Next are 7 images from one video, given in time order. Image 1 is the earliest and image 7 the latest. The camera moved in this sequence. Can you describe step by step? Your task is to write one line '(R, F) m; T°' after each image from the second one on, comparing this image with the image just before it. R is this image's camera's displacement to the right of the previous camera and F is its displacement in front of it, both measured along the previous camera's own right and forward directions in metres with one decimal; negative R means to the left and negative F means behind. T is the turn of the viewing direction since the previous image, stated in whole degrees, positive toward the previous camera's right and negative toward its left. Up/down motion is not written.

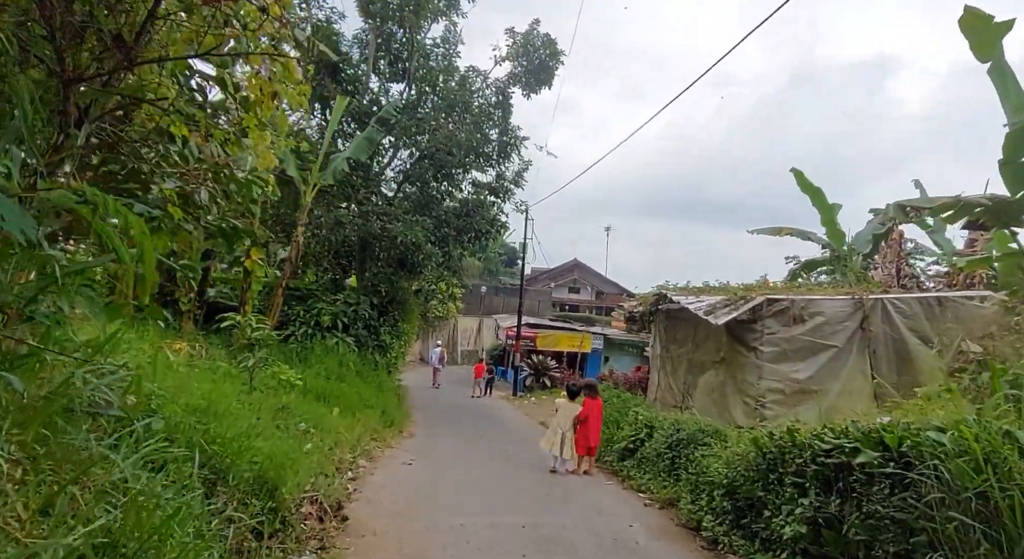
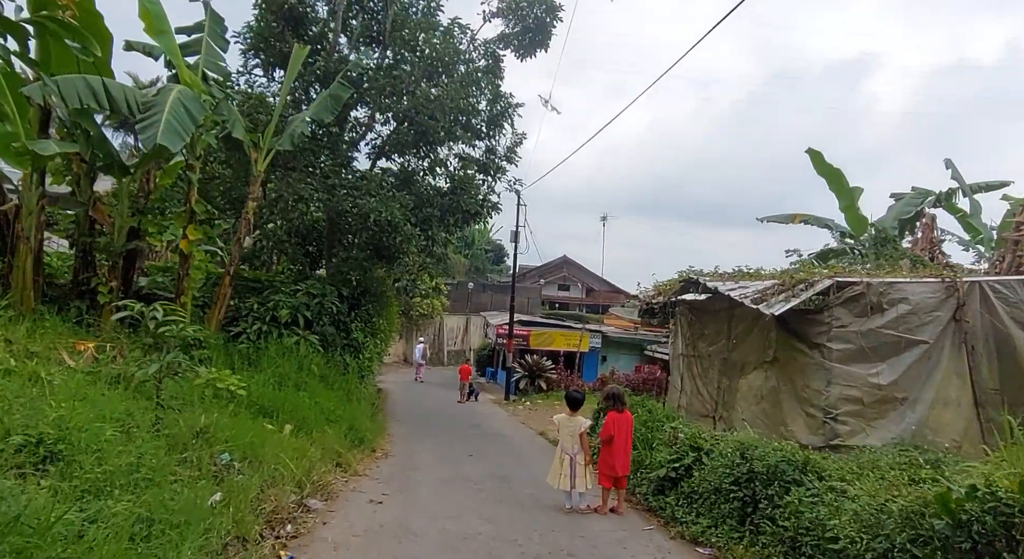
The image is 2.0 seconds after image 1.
(-0.1, +1.8) m; +1°
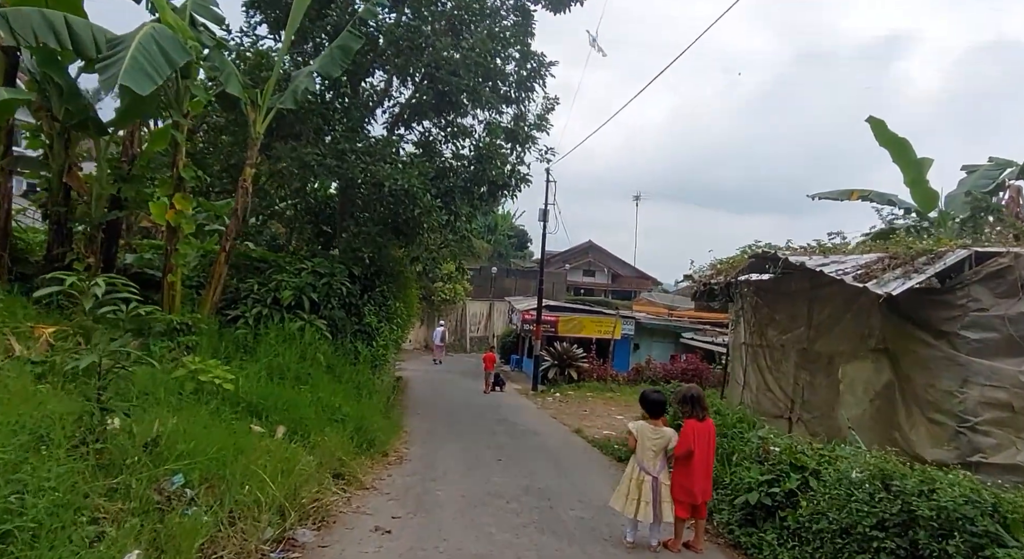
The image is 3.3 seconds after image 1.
(-0.2, +1.3) m; -2°
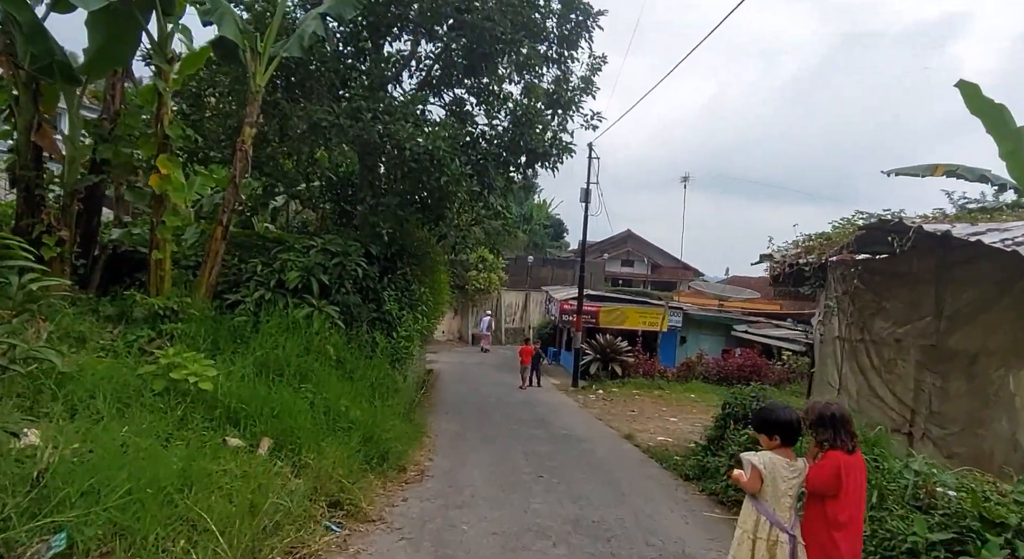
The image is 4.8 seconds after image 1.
(-0.1, +1.3) m; -3°
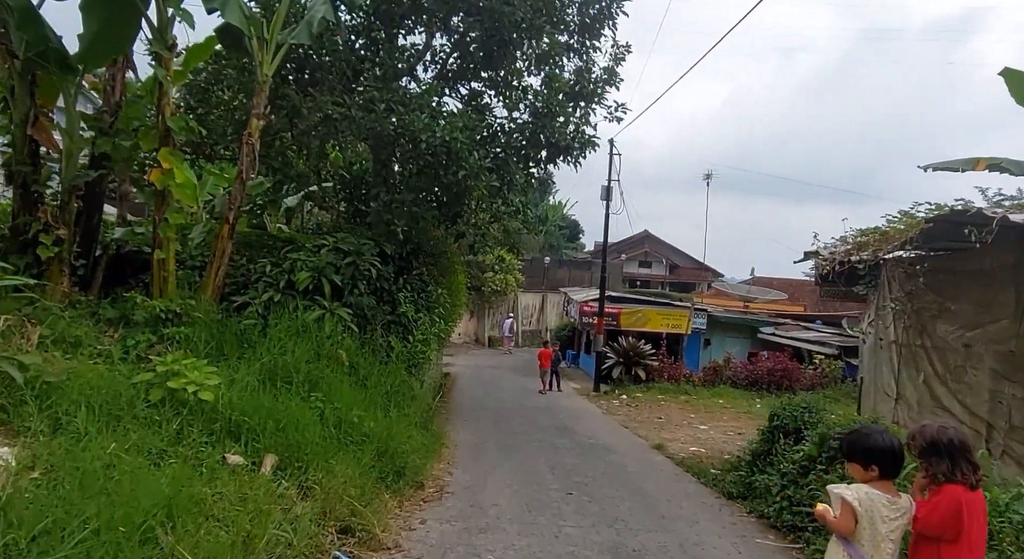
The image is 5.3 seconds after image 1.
(-0.1, +0.5) m; -1°
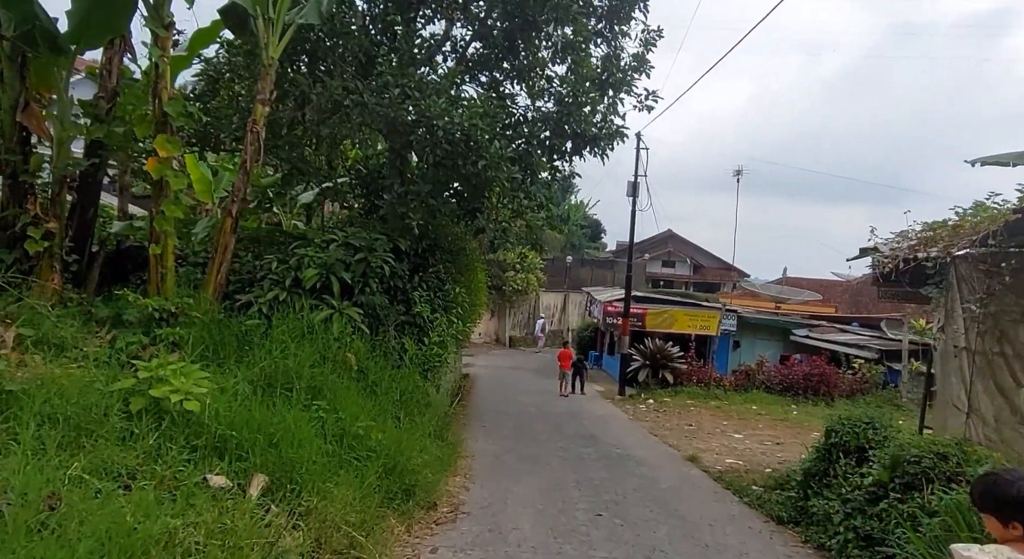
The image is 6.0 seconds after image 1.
(0.0, +0.6) m; -2°
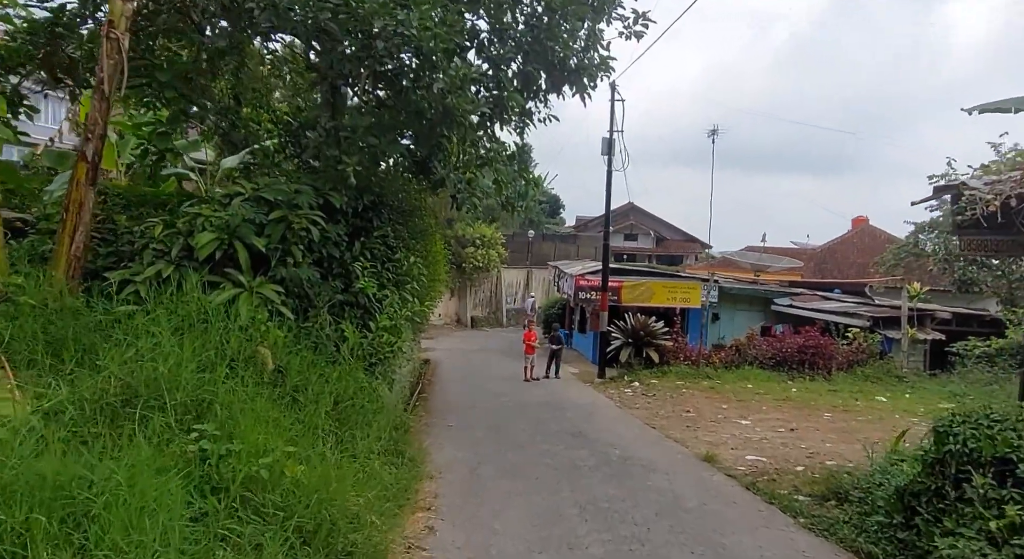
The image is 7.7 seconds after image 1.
(-0.1, +1.6) m; +4°
